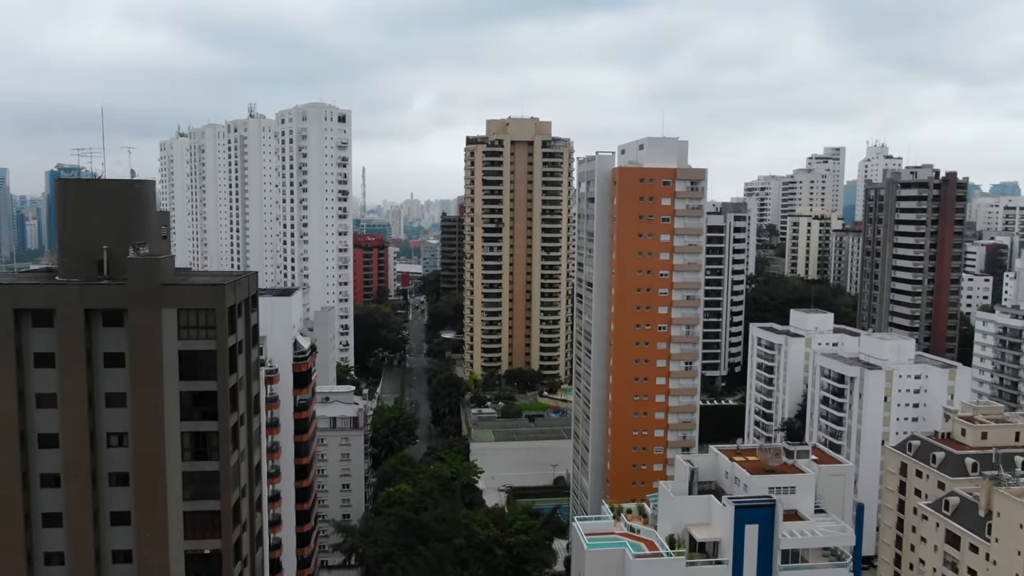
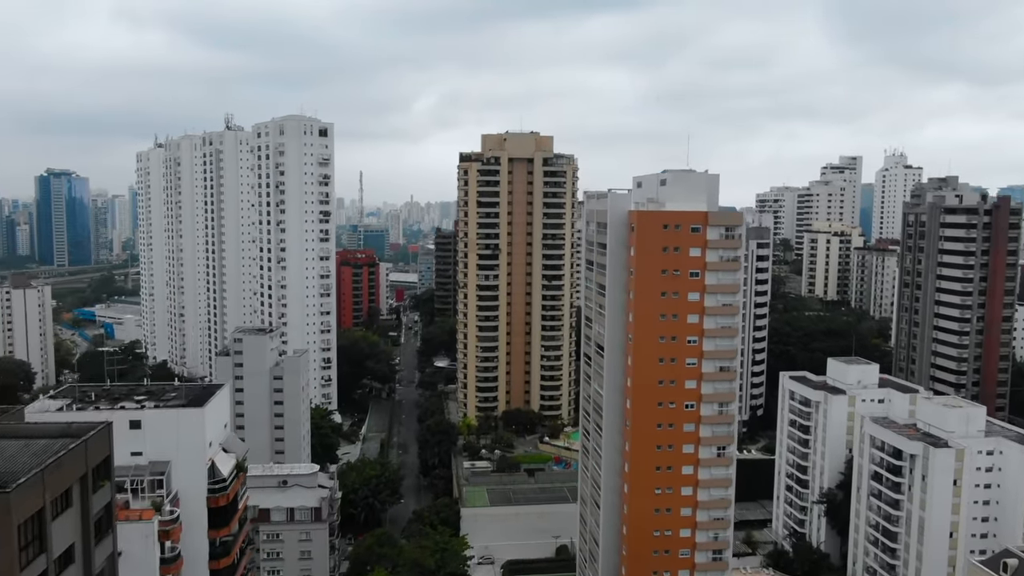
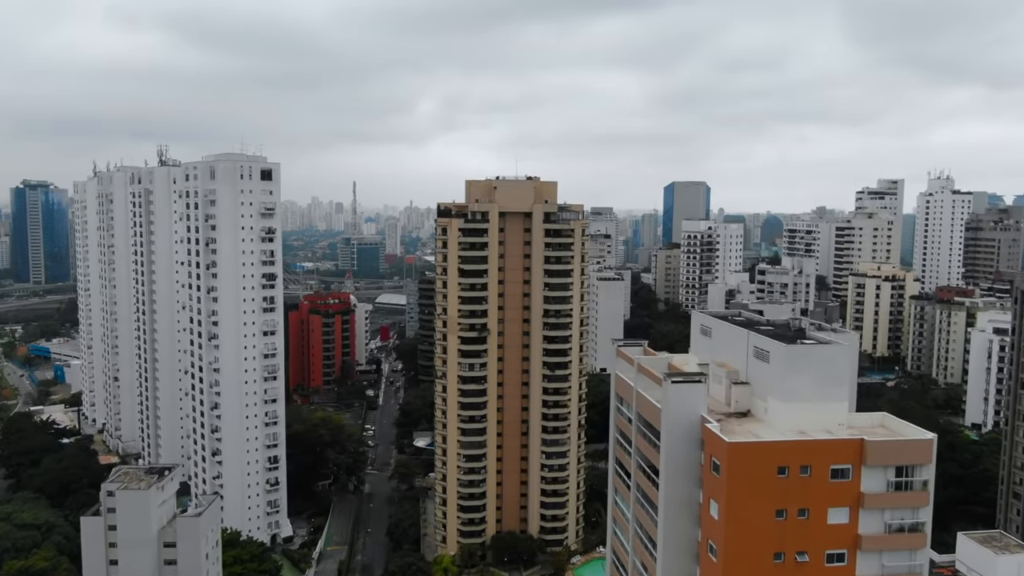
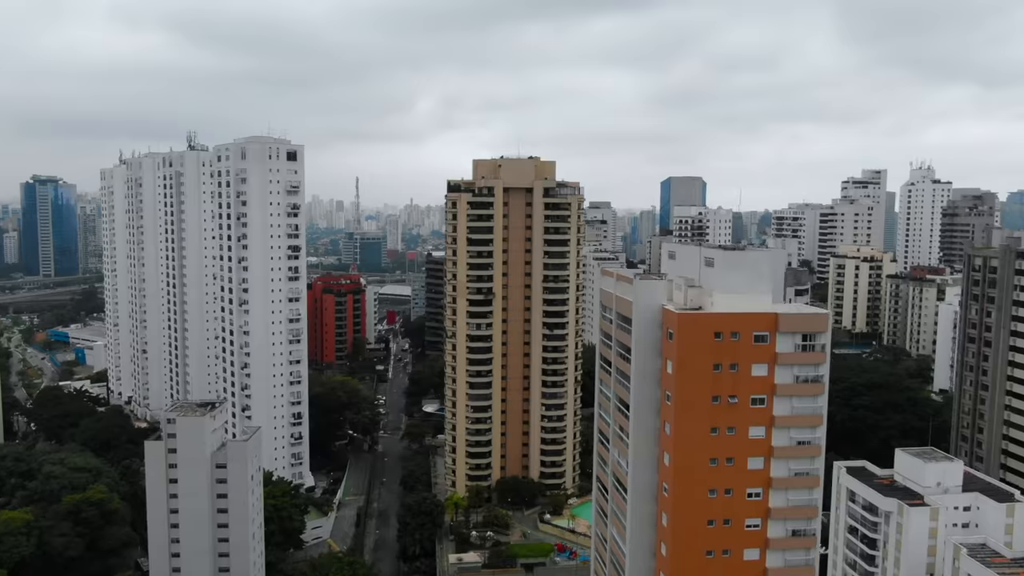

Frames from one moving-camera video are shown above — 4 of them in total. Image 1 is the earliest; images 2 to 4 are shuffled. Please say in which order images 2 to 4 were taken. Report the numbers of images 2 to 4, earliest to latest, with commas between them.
2, 4, 3
